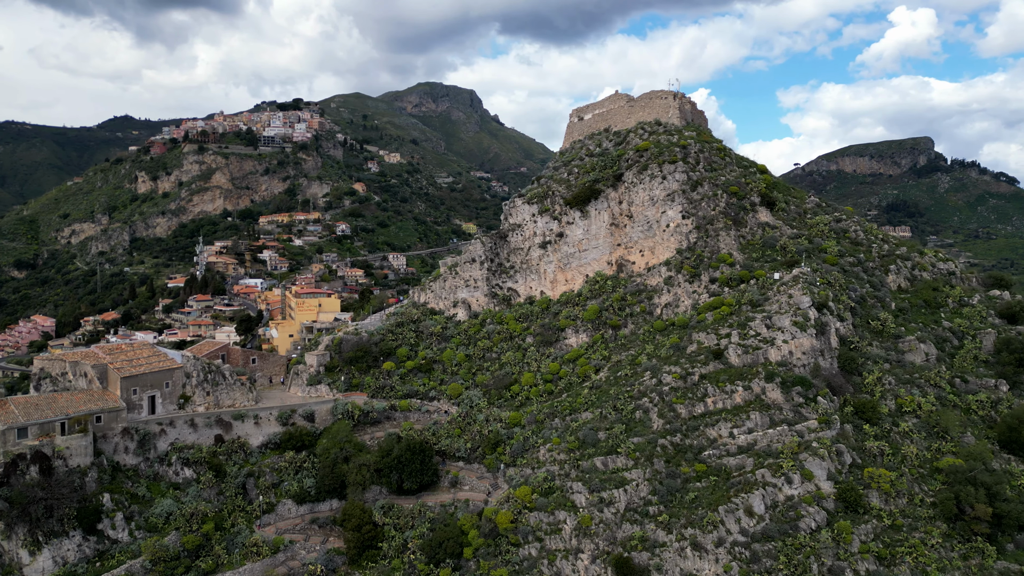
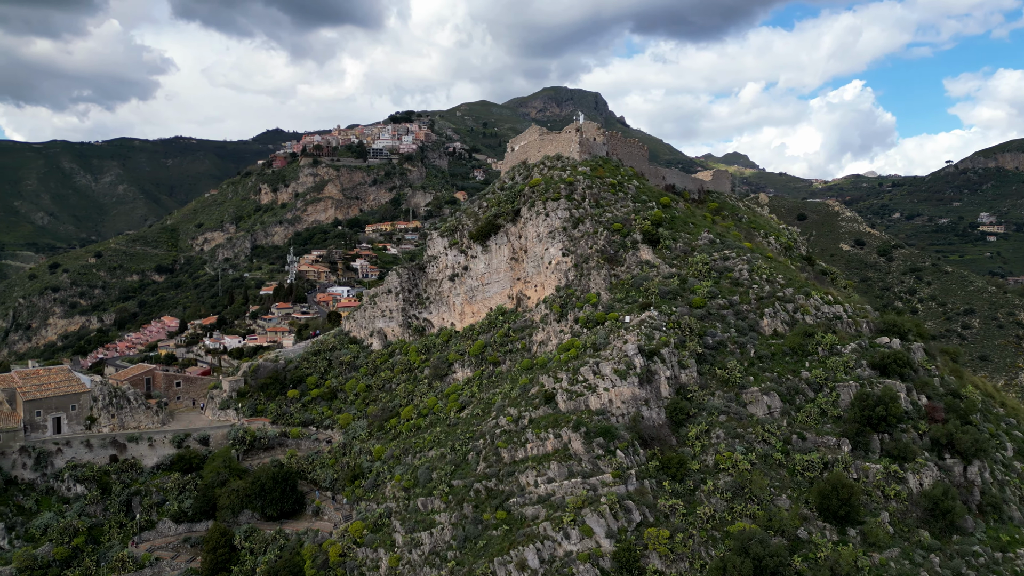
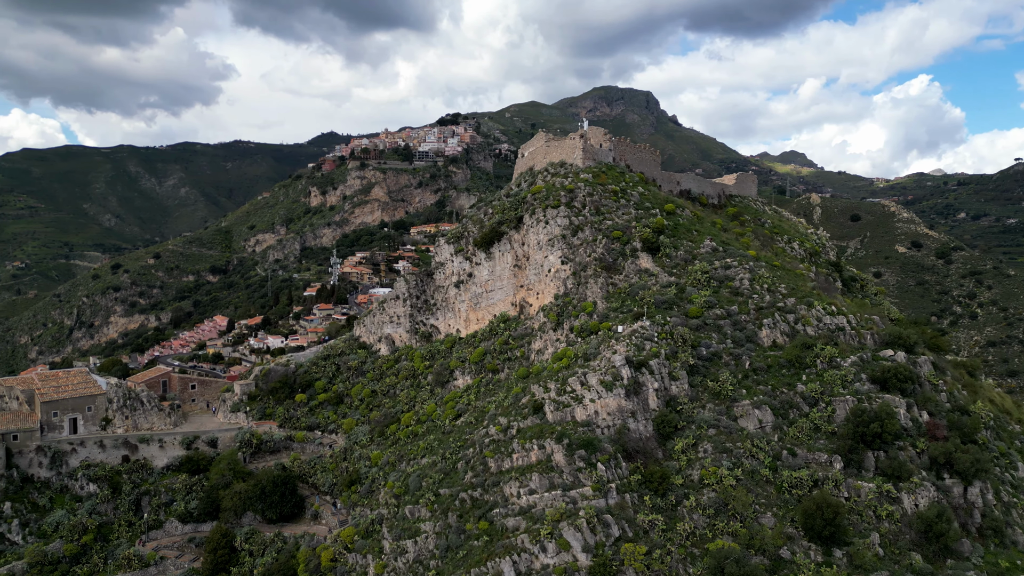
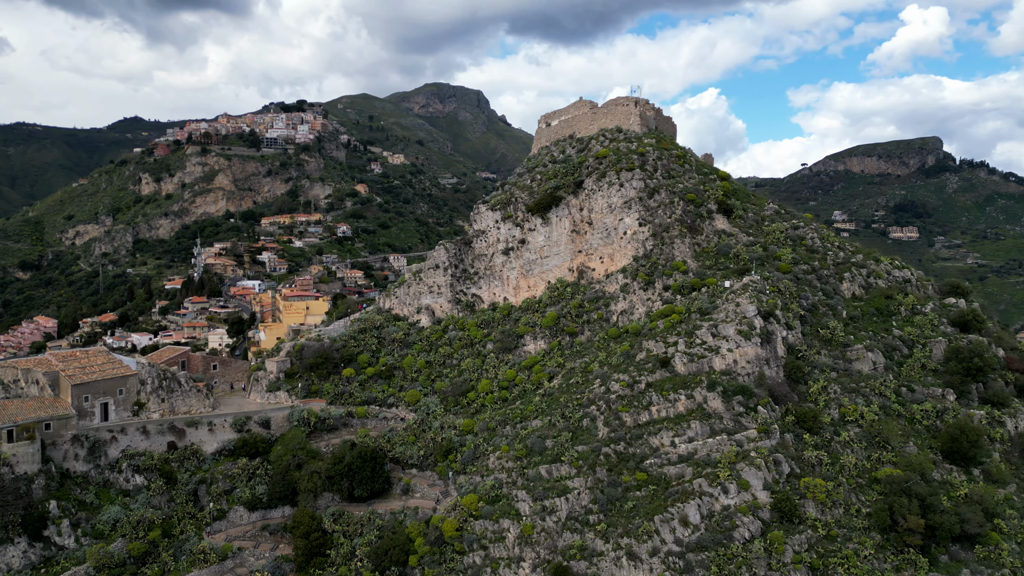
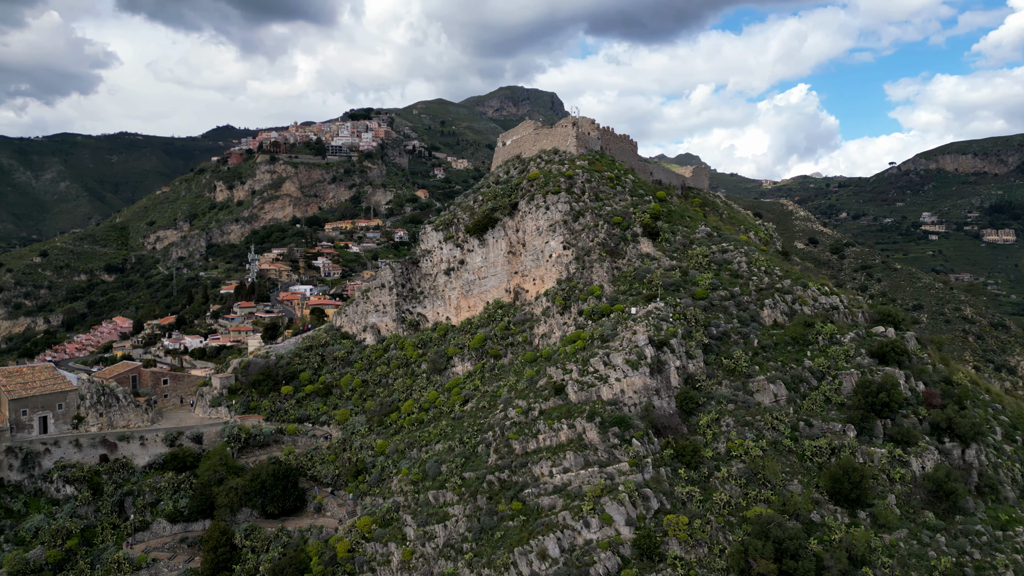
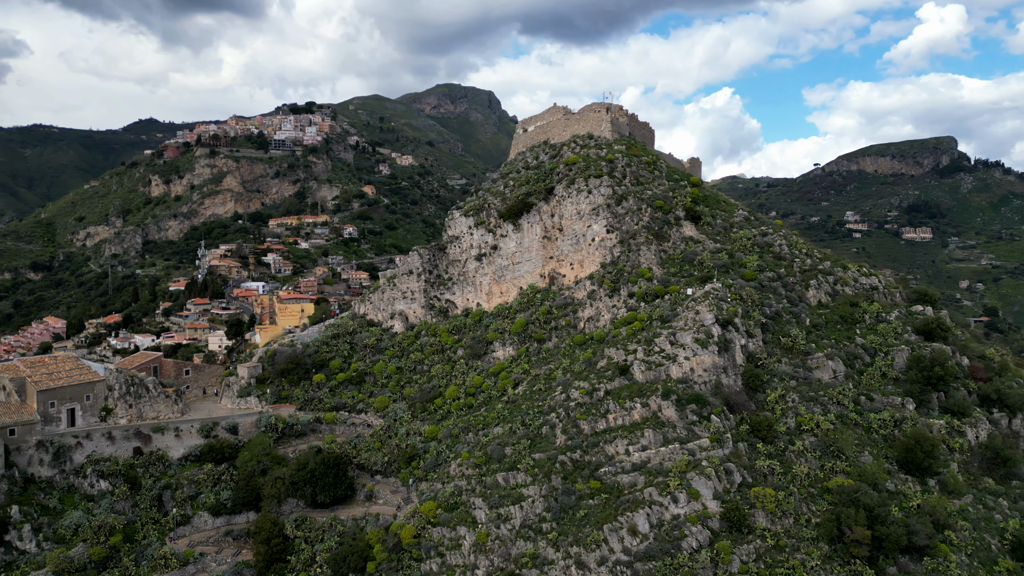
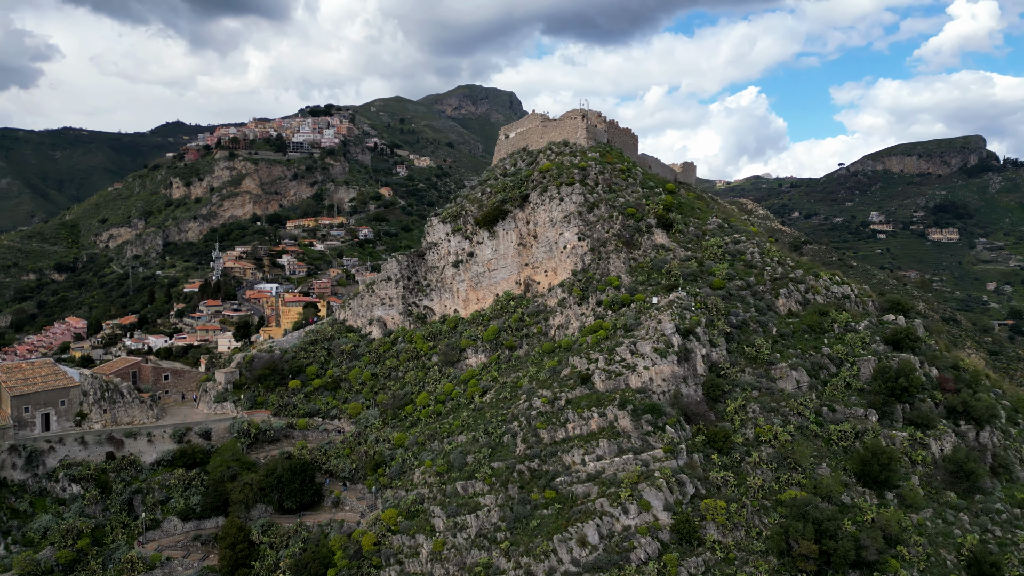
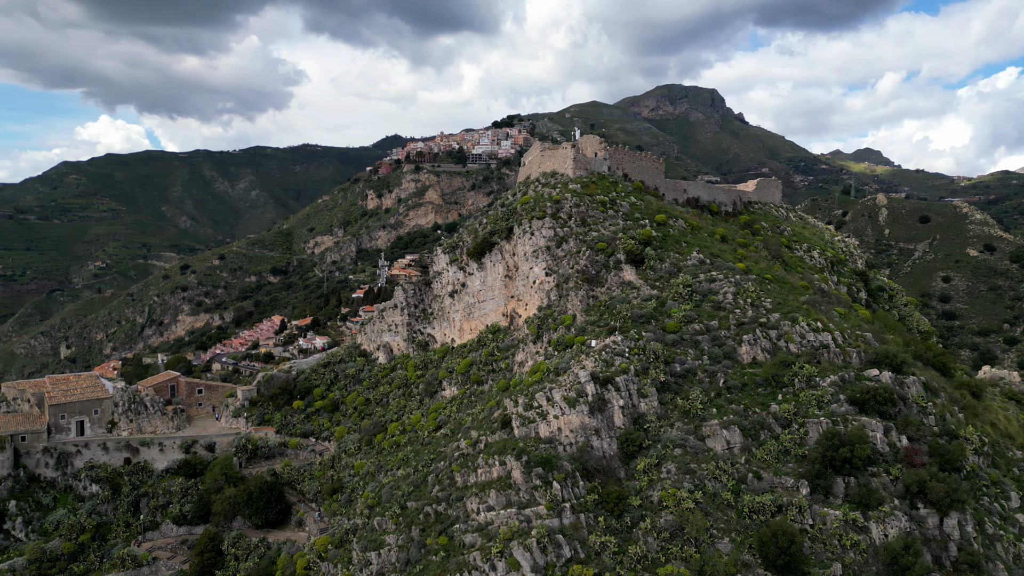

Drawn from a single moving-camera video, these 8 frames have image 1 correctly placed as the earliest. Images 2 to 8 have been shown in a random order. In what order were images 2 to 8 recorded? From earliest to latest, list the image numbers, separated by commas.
4, 6, 7, 5, 2, 3, 8
